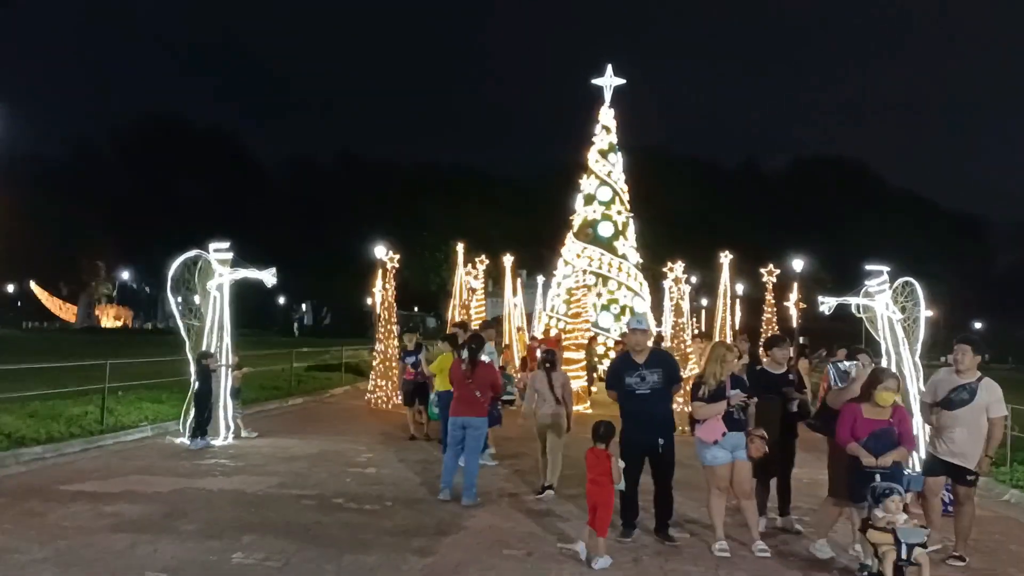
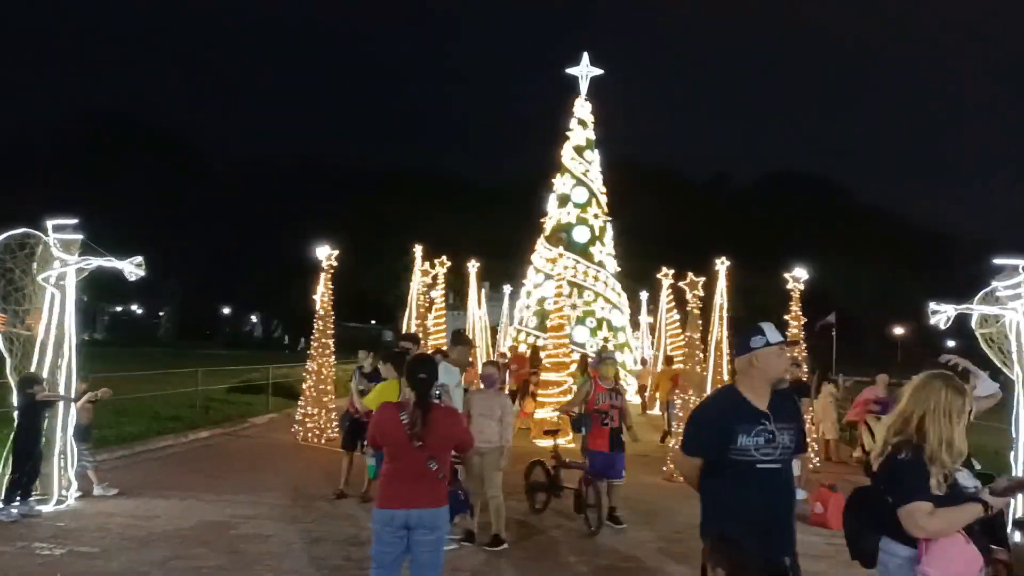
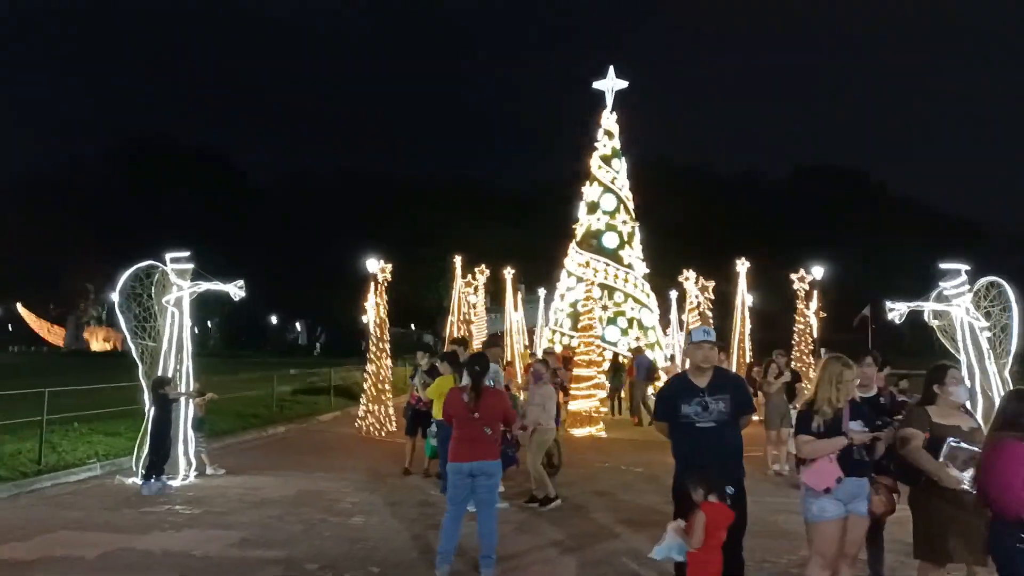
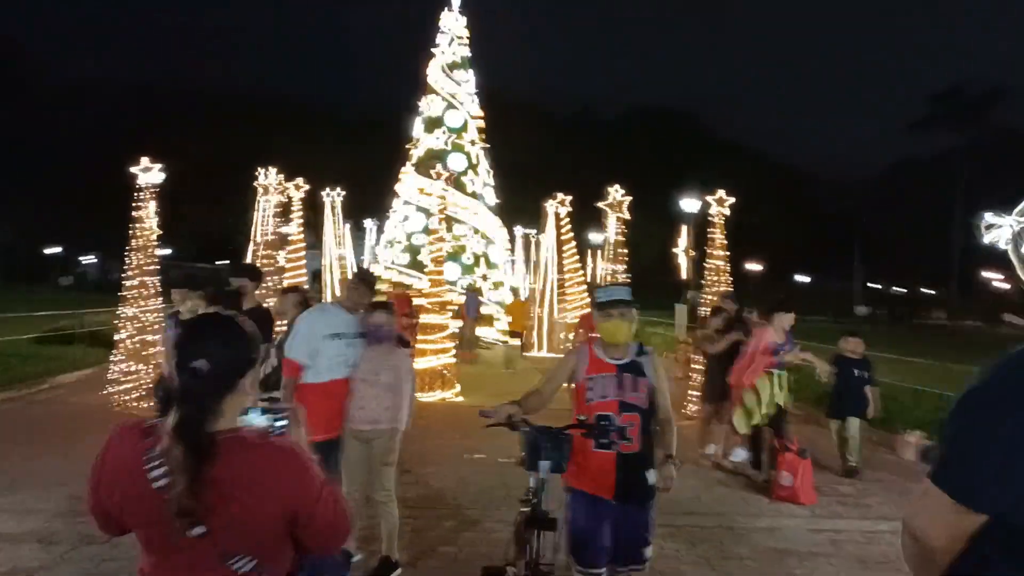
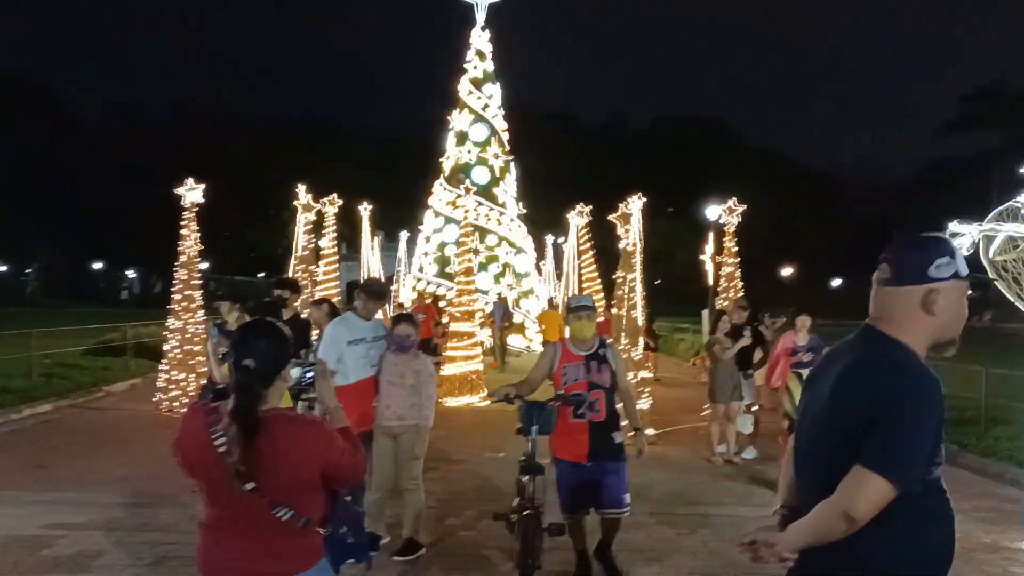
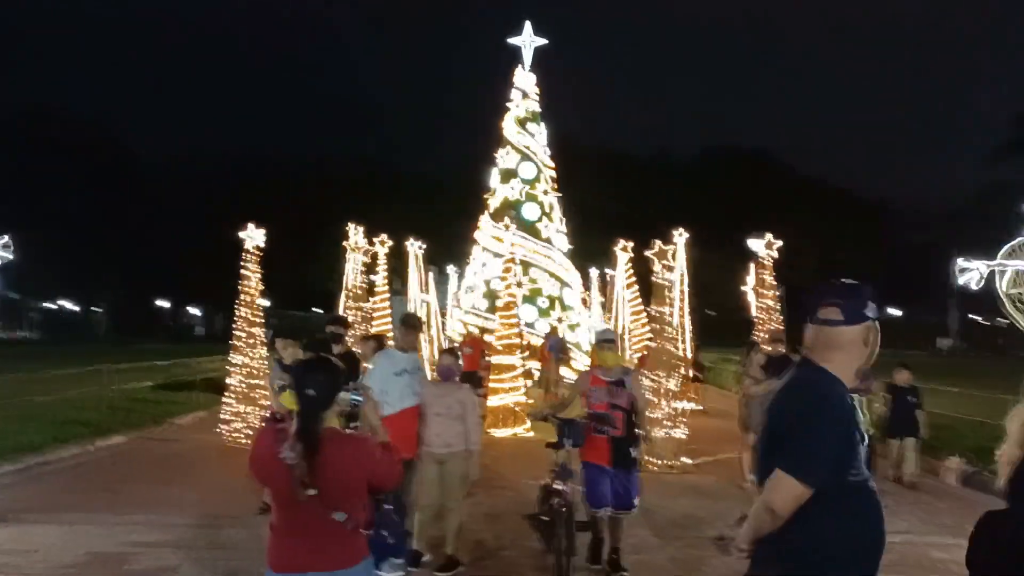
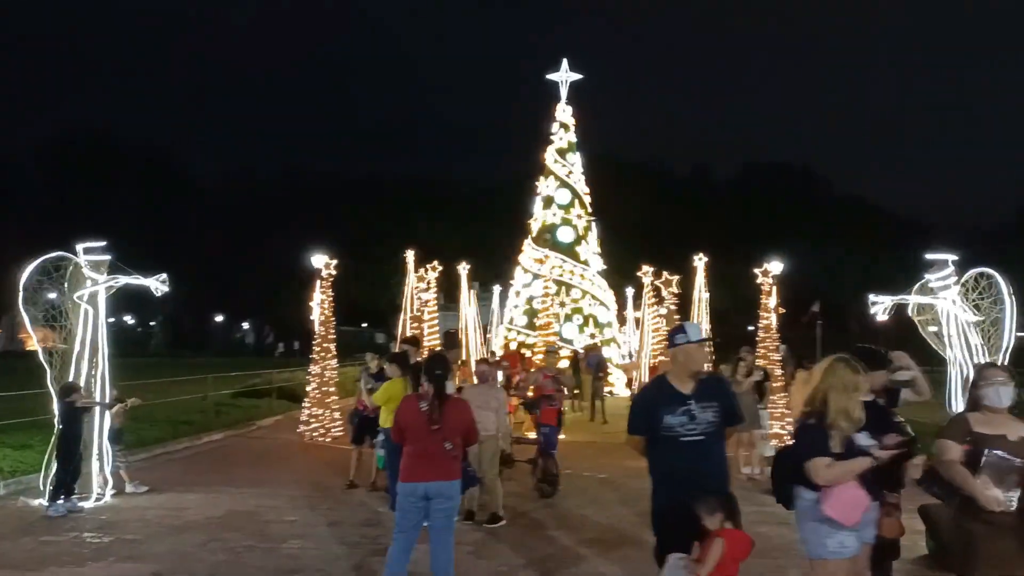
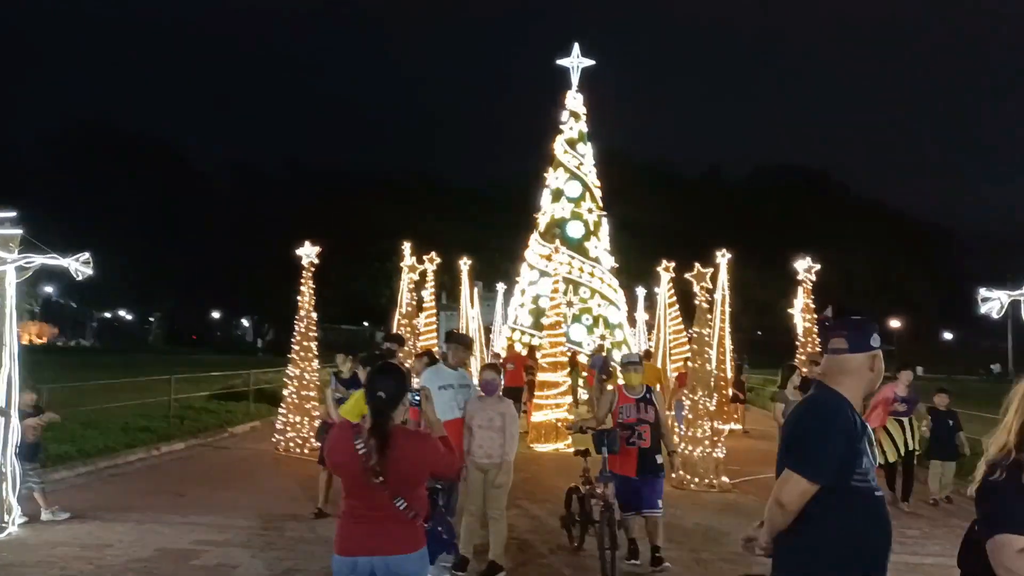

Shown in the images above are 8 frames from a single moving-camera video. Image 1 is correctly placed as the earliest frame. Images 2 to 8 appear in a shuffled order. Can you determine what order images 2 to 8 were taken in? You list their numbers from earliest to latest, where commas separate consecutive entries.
3, 7, 2, 8, 6, 5, 4
